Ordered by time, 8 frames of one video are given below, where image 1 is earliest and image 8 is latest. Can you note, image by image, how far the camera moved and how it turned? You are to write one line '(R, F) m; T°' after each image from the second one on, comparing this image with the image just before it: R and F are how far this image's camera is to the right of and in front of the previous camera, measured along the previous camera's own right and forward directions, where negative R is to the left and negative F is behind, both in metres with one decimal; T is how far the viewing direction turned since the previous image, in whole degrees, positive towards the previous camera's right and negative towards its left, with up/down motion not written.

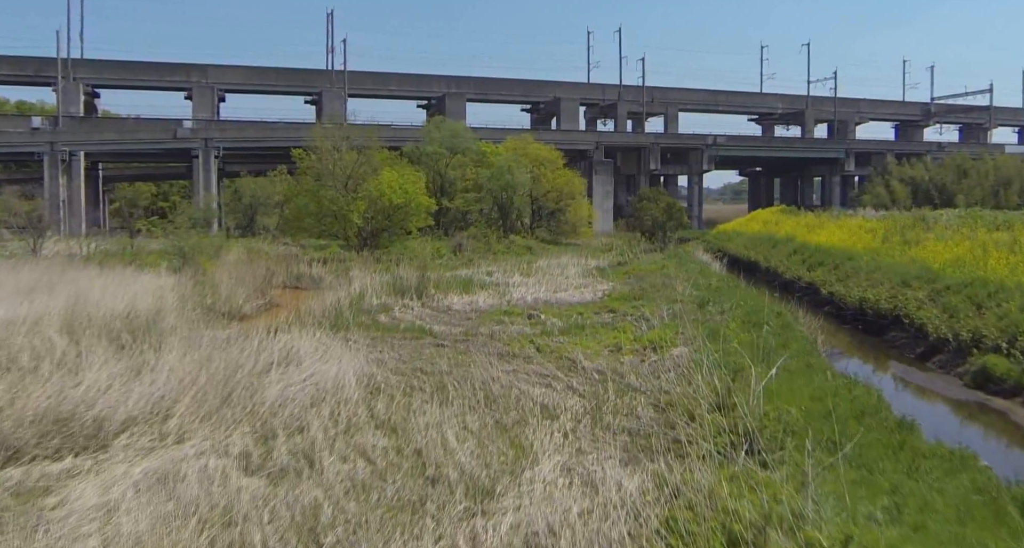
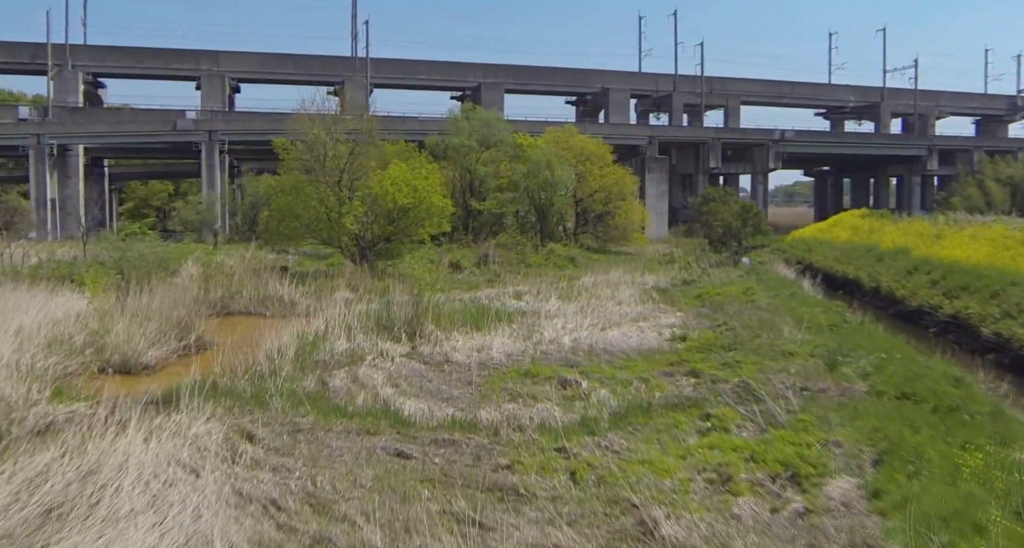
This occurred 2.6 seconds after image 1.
(+0.2, +4.2) m; -4°
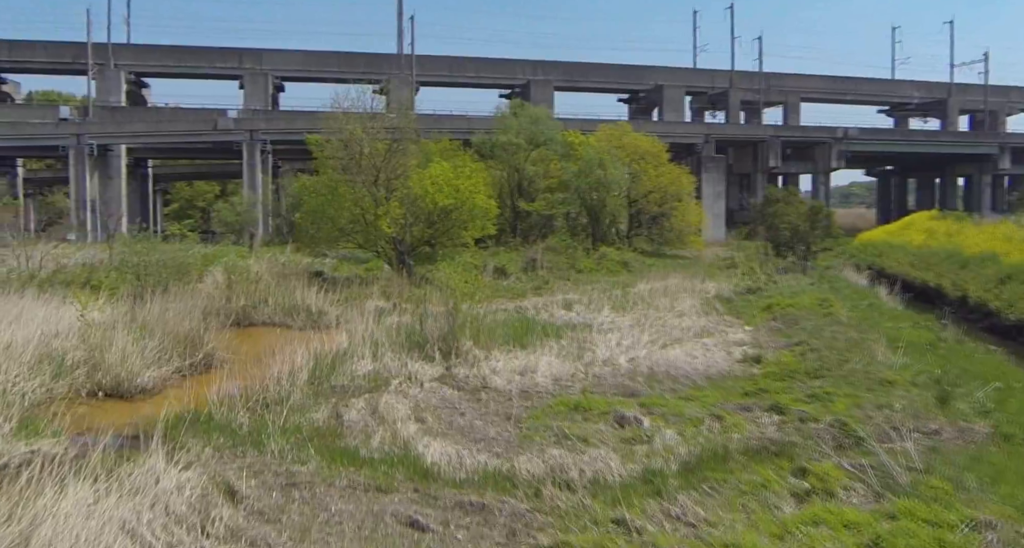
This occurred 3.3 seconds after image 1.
(0.0, +1.2) m; -4°
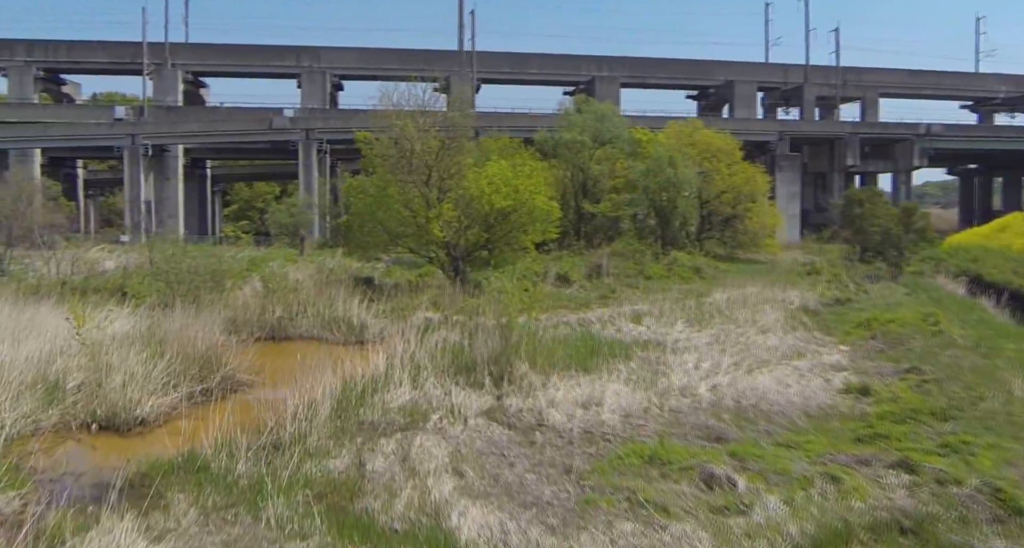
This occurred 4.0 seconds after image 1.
(0.0, +1.2) m; -5°
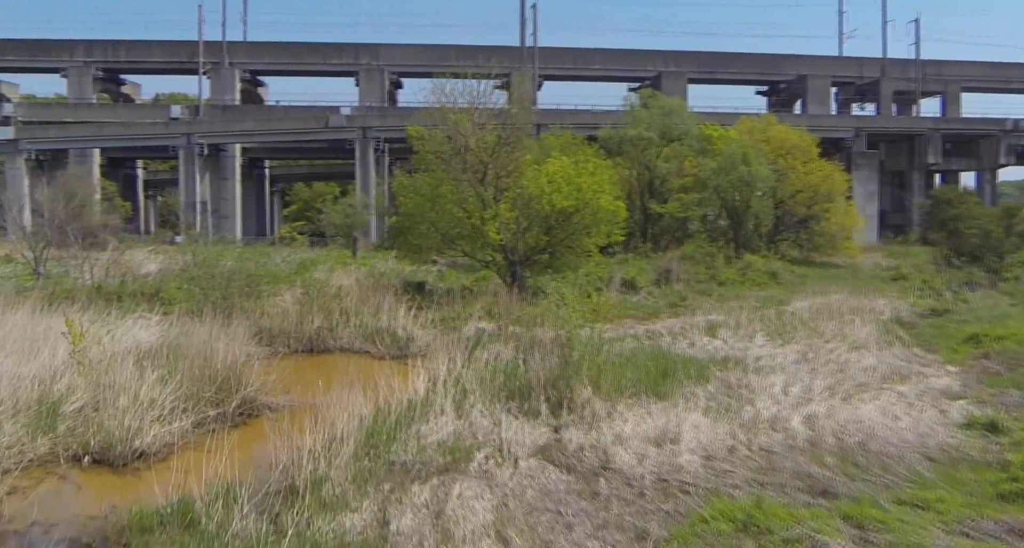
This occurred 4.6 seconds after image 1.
(0.0, +1.0) m; -5°
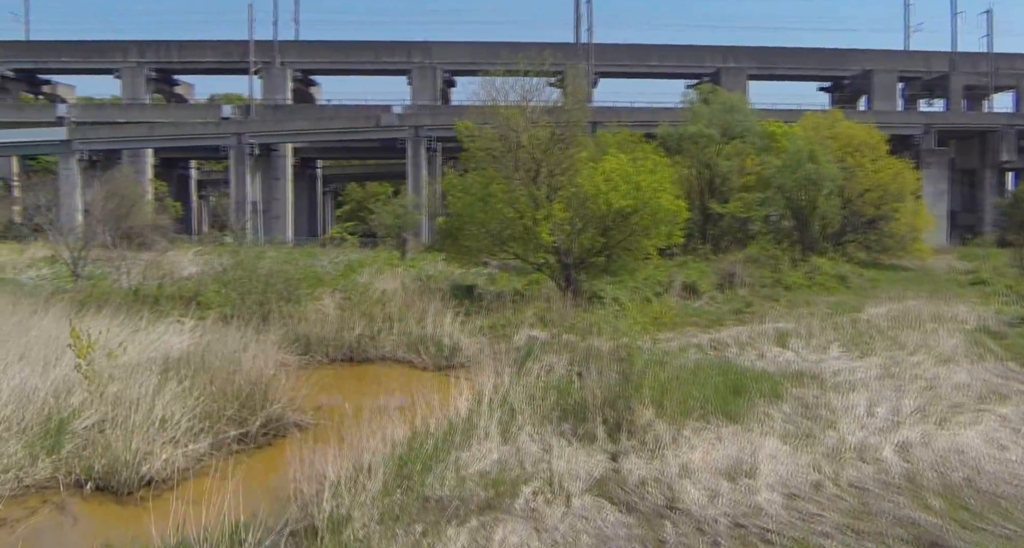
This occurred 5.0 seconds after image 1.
(0.0, +0.6) m; -4°
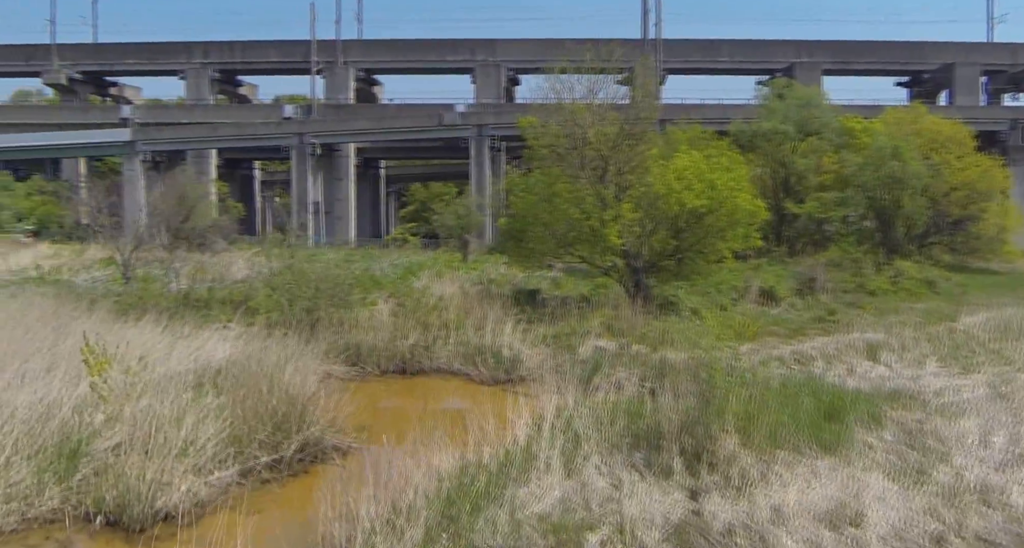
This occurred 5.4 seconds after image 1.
(0.0, +0.6) m; -5°
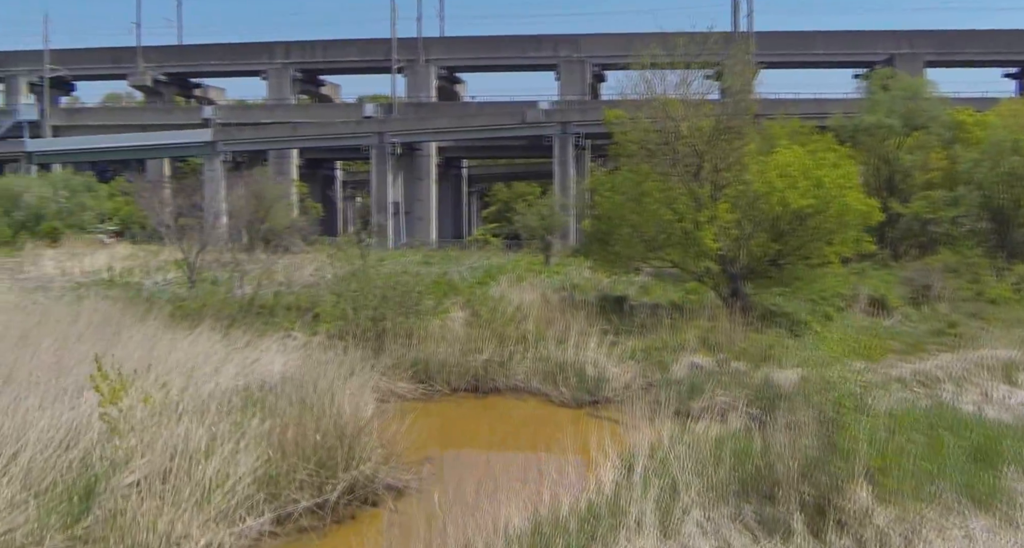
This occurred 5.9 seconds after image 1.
(0.0, +0.8) m; -7°
